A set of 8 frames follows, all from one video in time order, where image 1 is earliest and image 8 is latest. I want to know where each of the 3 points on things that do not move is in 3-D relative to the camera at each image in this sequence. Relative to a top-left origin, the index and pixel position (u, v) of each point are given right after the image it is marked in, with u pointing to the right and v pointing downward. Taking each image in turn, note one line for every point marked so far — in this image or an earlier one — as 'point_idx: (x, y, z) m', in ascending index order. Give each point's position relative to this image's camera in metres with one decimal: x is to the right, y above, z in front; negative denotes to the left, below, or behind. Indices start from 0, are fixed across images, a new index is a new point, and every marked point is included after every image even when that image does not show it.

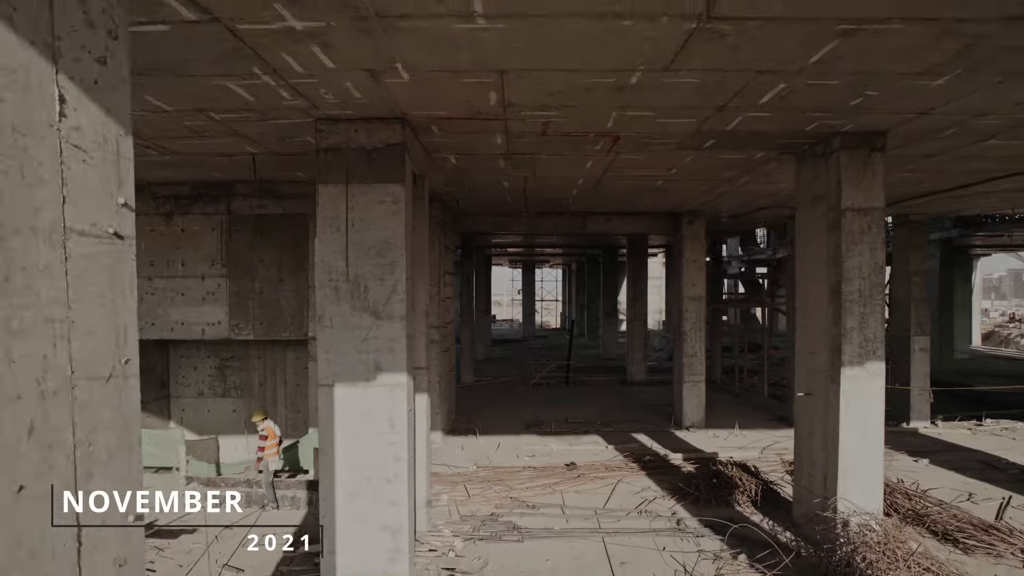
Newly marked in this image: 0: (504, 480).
0: (-0.2, -4.5, +8.5) m
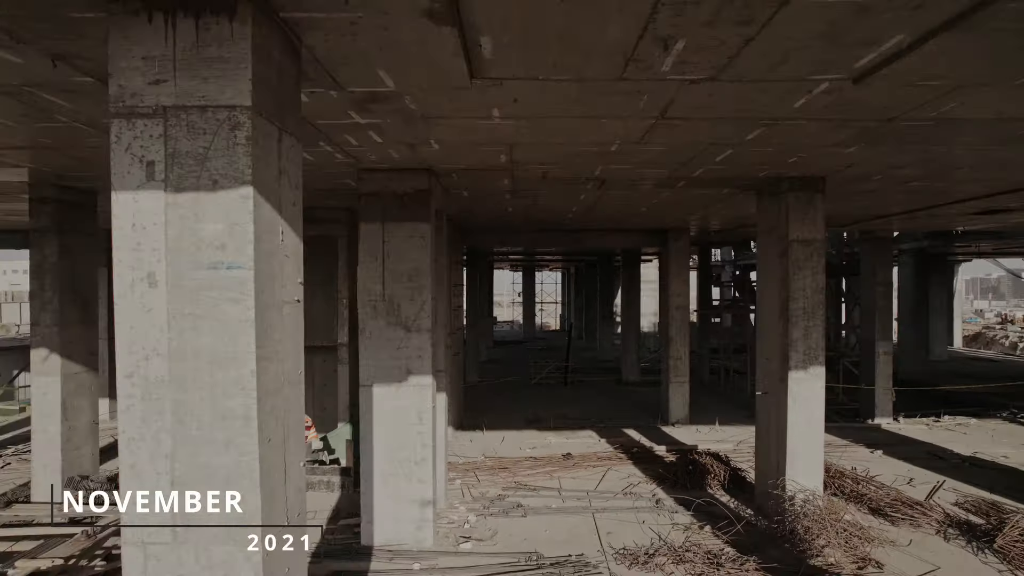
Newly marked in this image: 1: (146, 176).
0: (-0.1, -4.8, +9.8) m
1: (-2.6, +0.8, +2.6) m
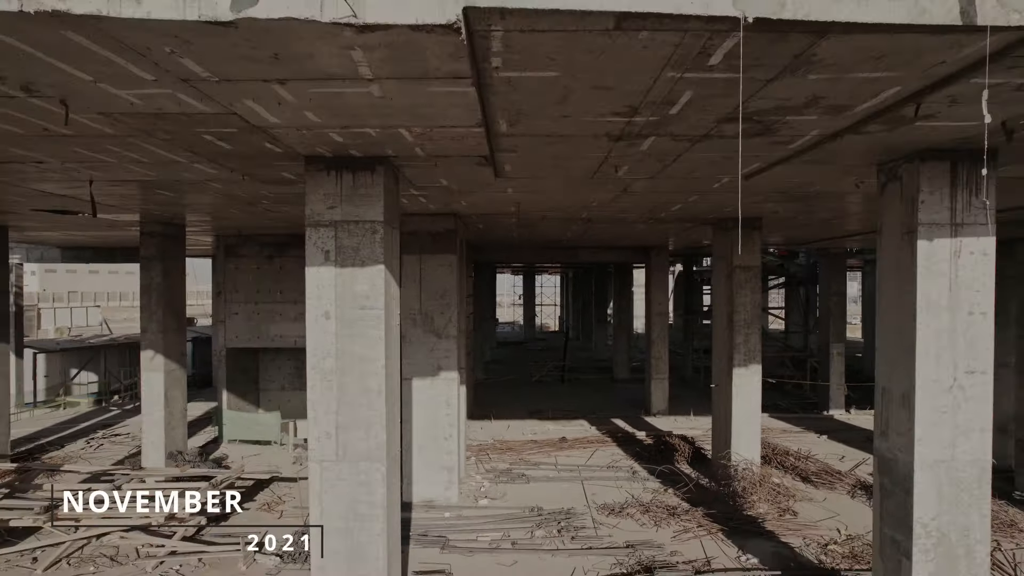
0: (+0.1, -5.2, +11.9) m
1: (-2.4, +0.4, +4.7) m
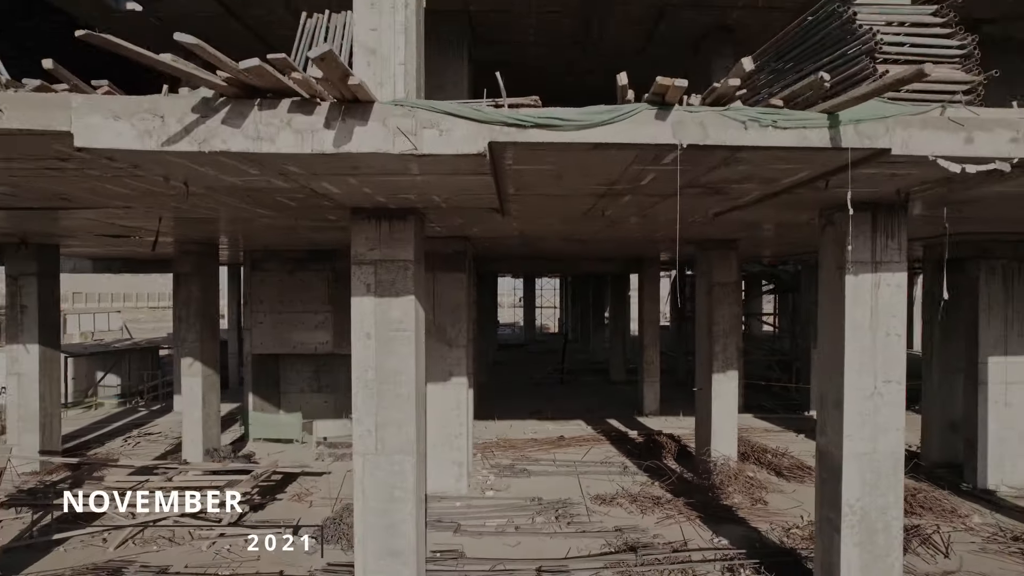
0: (+0.2, -5.7, +13.0) m
1: (-2.3, 0.0, +5.8) m
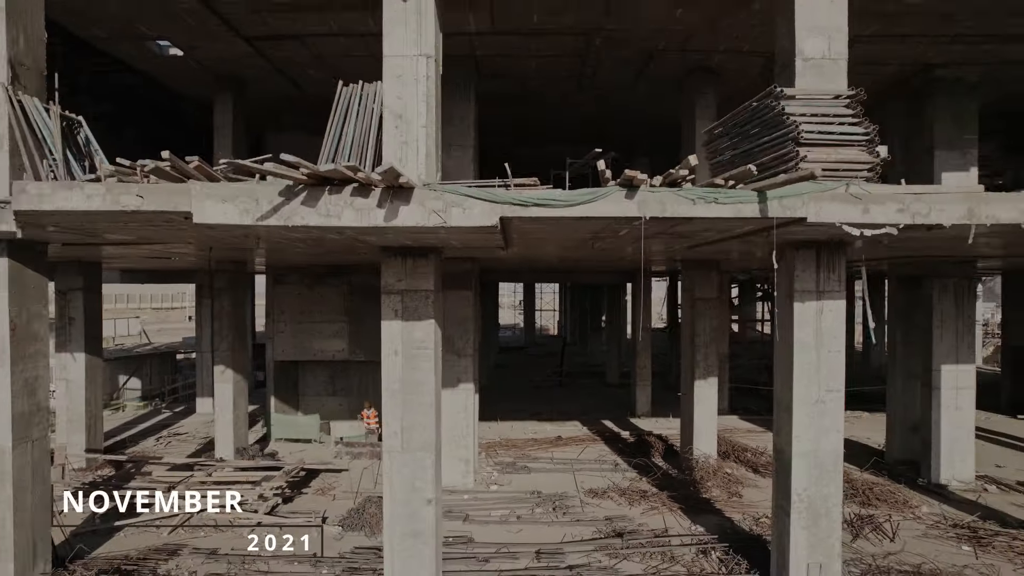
0: (+0.3, -6.1, +14.2) m
1: (-2.3, -0.5, +7.0) m
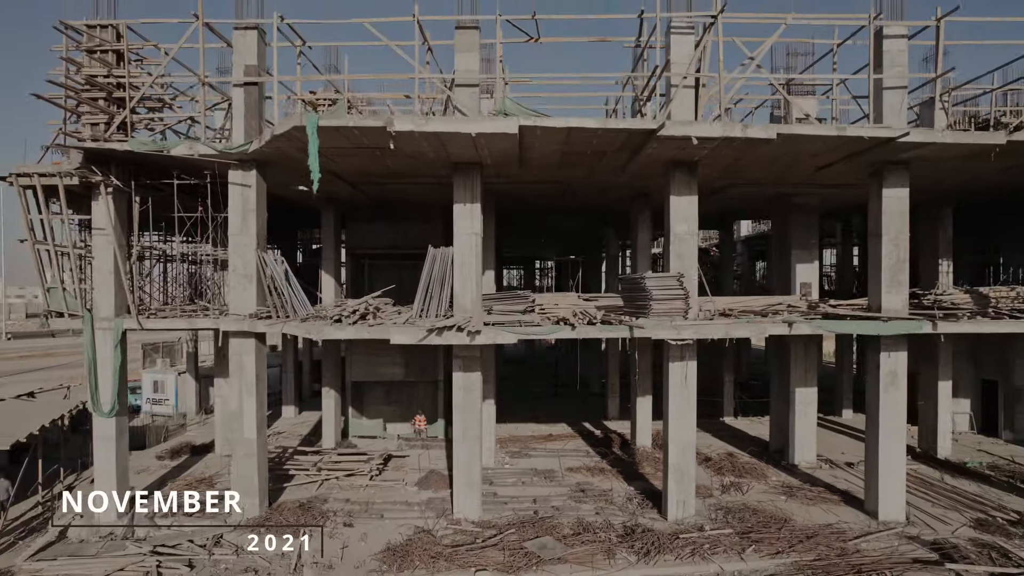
0: (+0.6, -8.5, +20.5) m
1: (-2.0, -2.9, +13.3) m
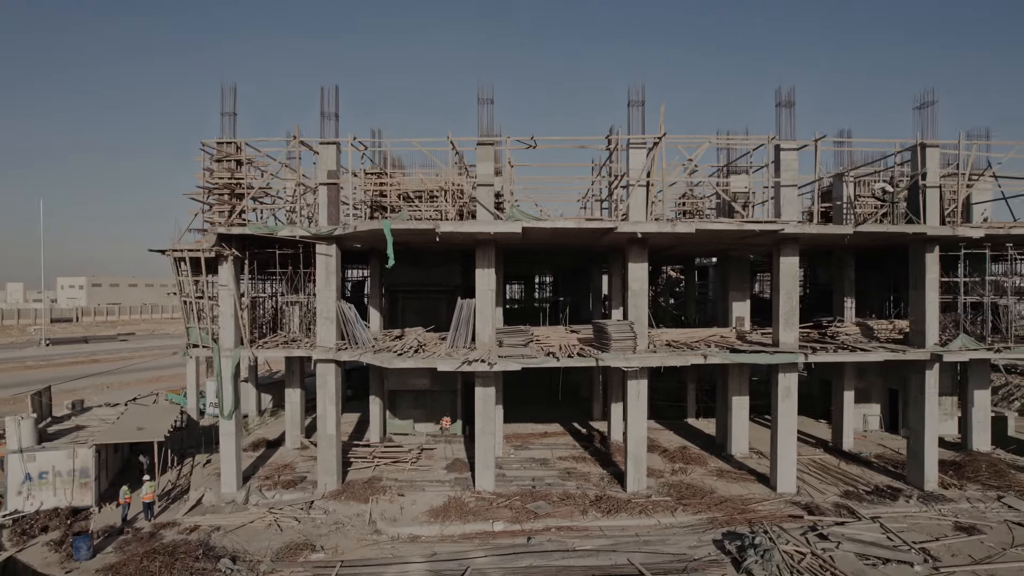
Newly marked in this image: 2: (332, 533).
0: (+0.8, -10.6, +25.9) m
1: (-1.7, -5.0, +18.7) m
2: (-8.1, -11.0, +16.4) m
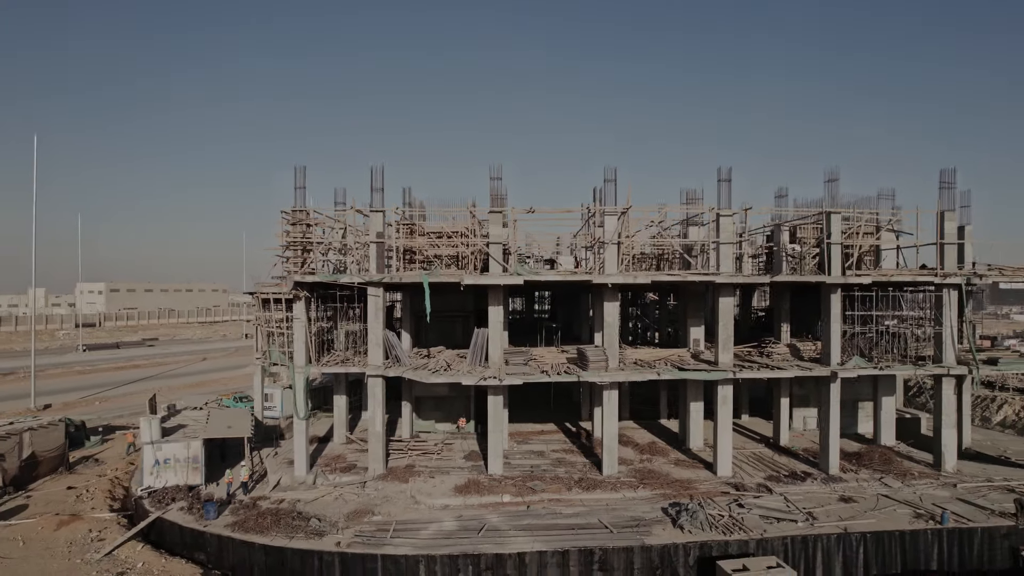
0: (+1.1, -12.7, +31.8) m
1: (-1.5, -7.1, +24.6) m
2: (-7.8, -13.1, +22.3) m
